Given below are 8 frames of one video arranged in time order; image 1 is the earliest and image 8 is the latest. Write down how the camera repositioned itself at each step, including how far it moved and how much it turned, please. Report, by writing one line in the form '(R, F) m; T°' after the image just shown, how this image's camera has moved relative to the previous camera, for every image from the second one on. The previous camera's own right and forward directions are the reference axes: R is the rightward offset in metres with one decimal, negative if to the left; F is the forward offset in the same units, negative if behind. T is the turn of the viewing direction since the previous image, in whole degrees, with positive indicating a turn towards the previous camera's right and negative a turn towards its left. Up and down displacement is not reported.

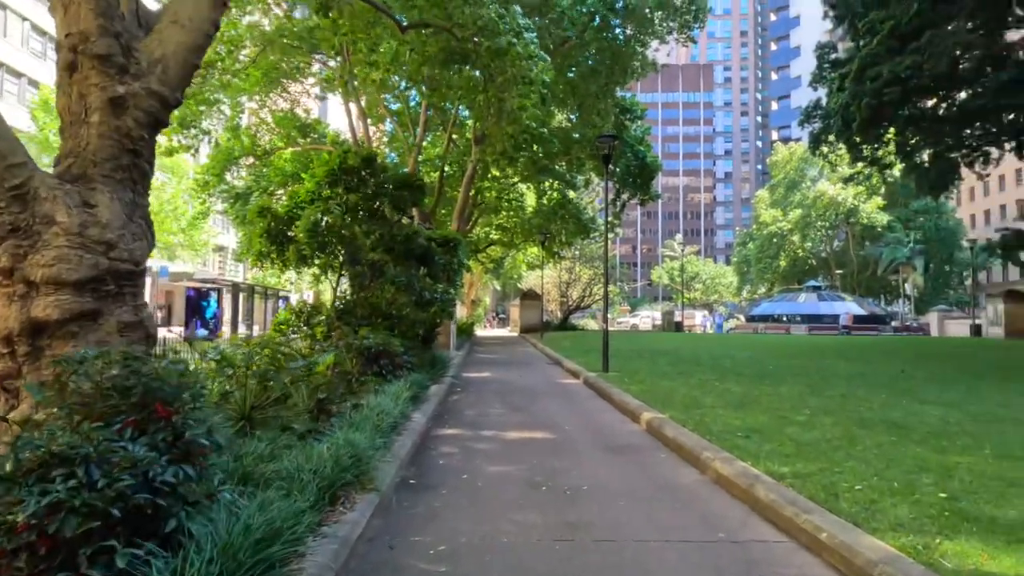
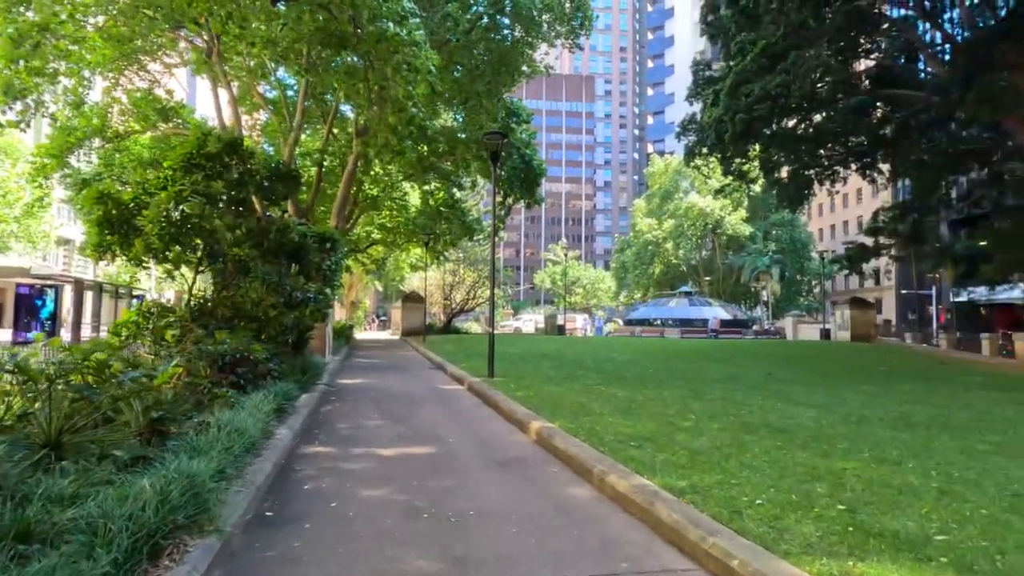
(0.0, +0.5) m; +10°
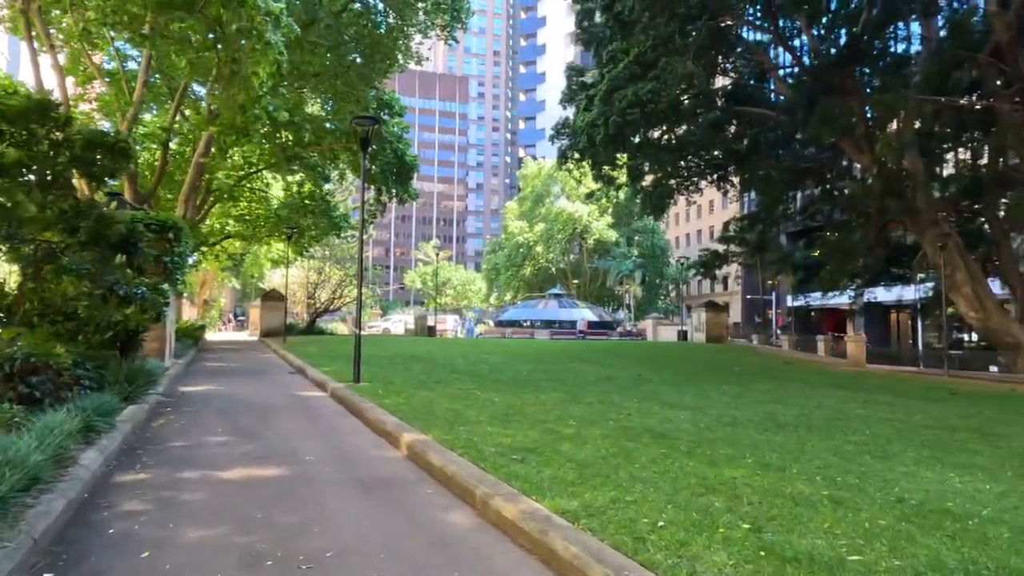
(0.0, +0.6) m; +11°
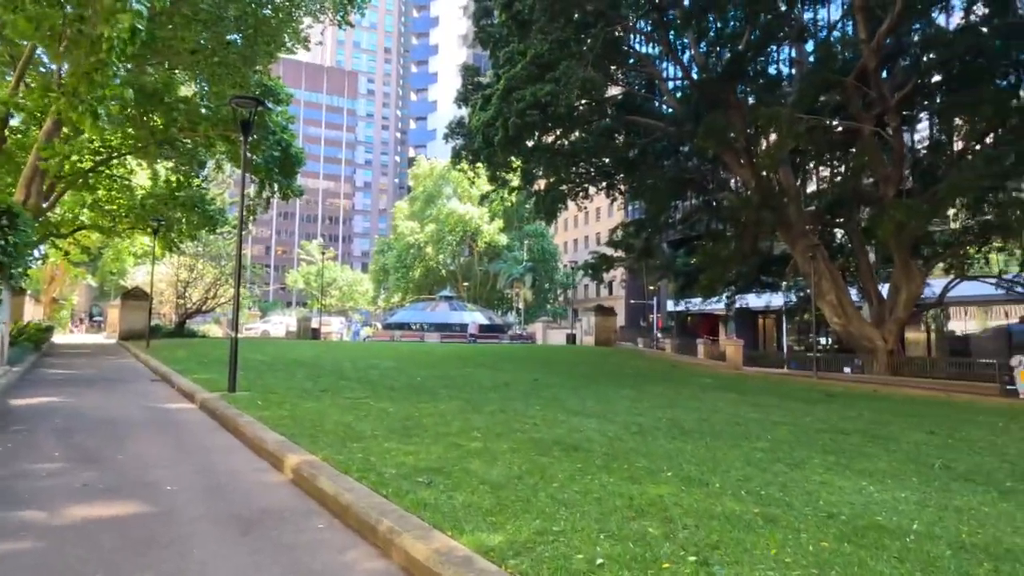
(-0.1, +0.6) m; +10°
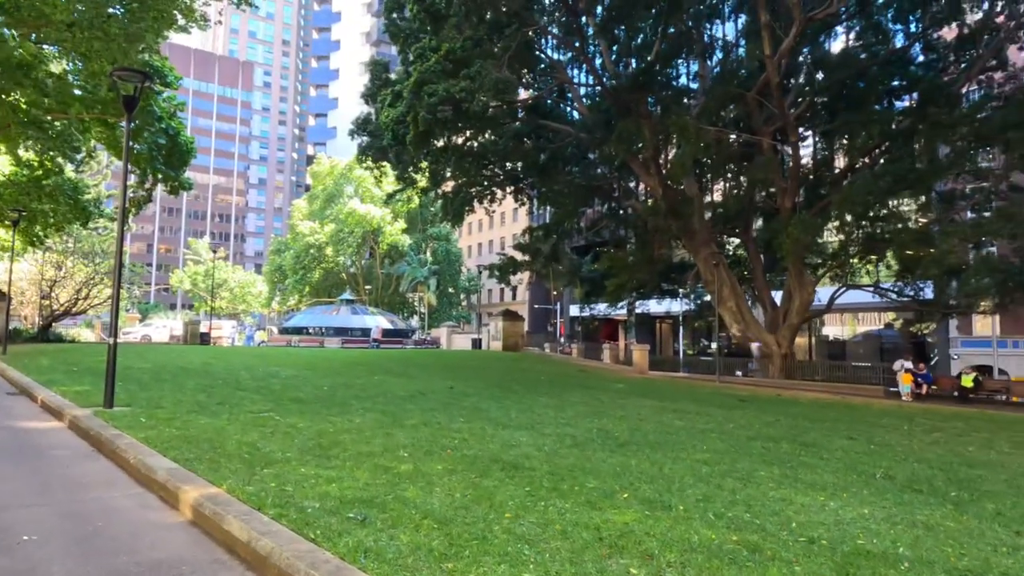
(-0.3, +0.6) m; +9°
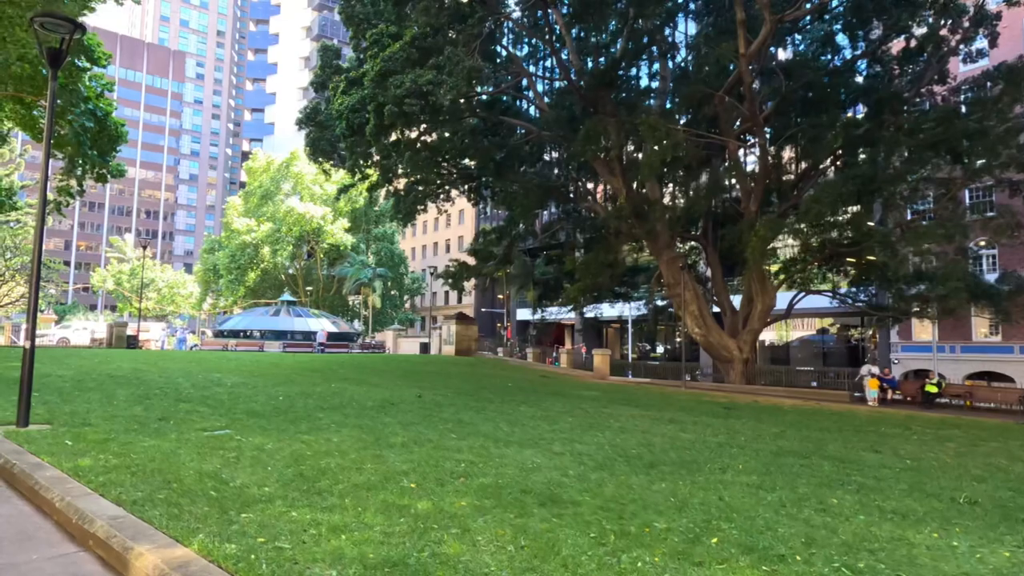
(-0.7, +1.1) m; +5°
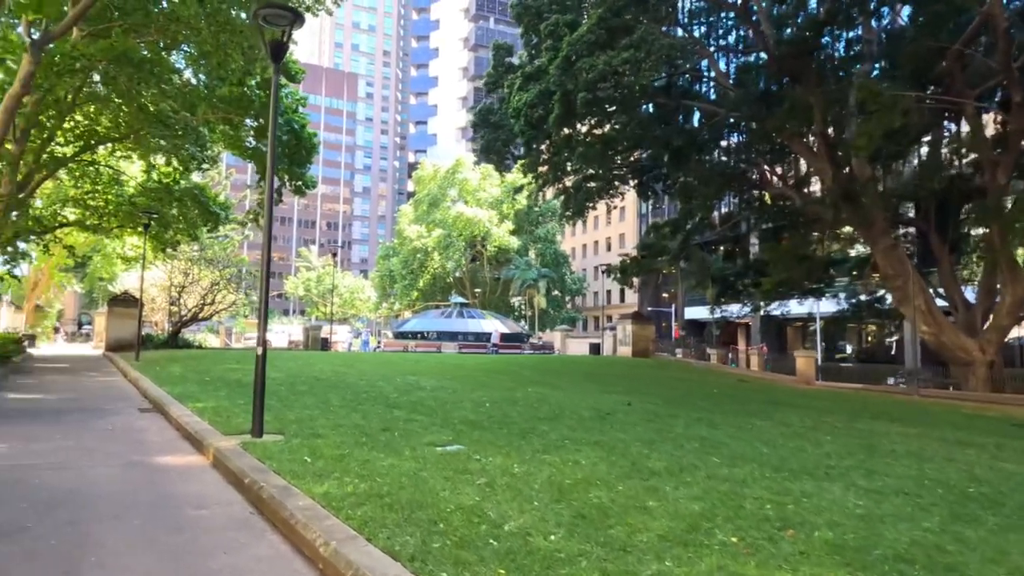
(-1.1, +1.0) m; -13°
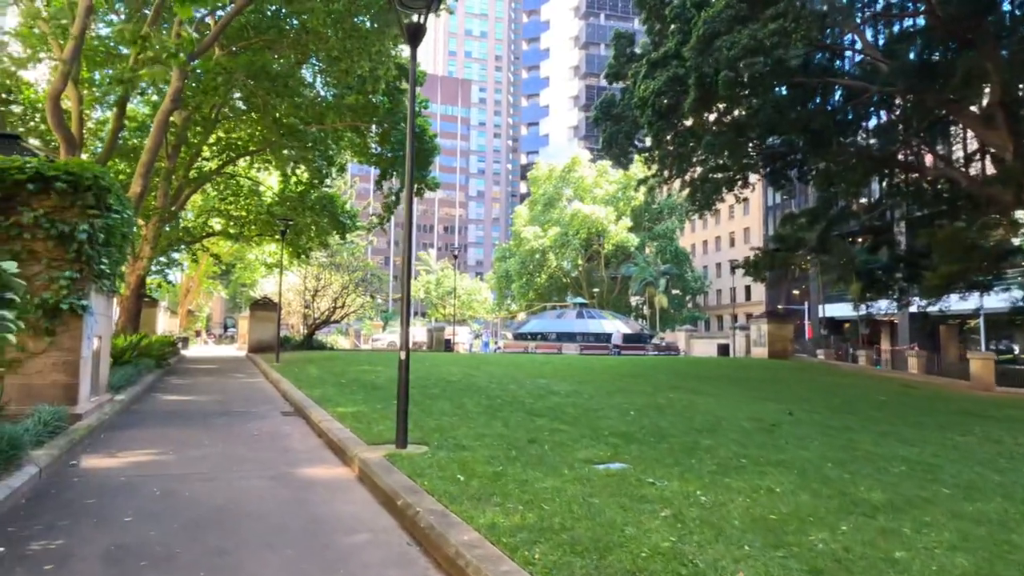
(-0.4, +0.7) m; -10°
